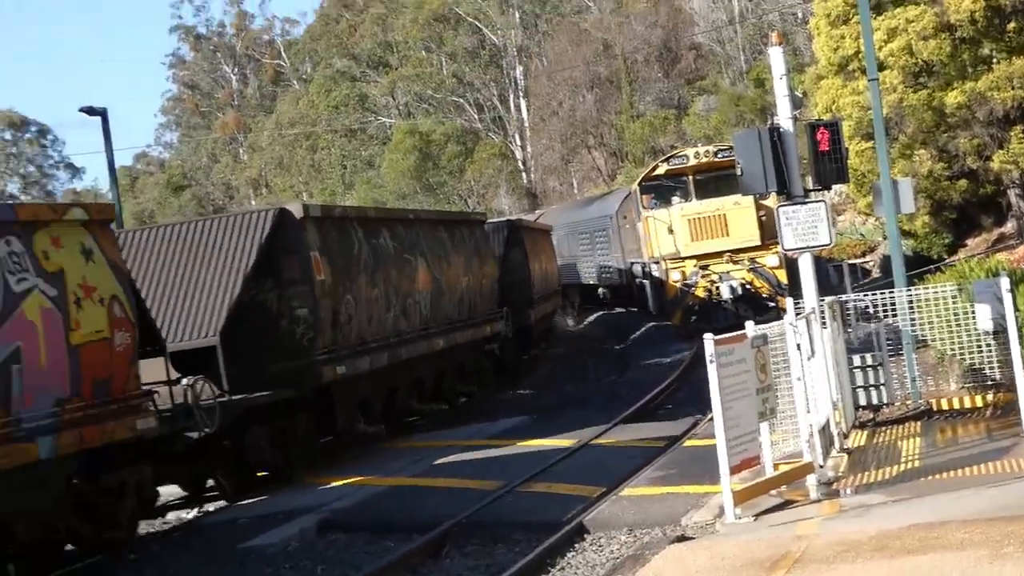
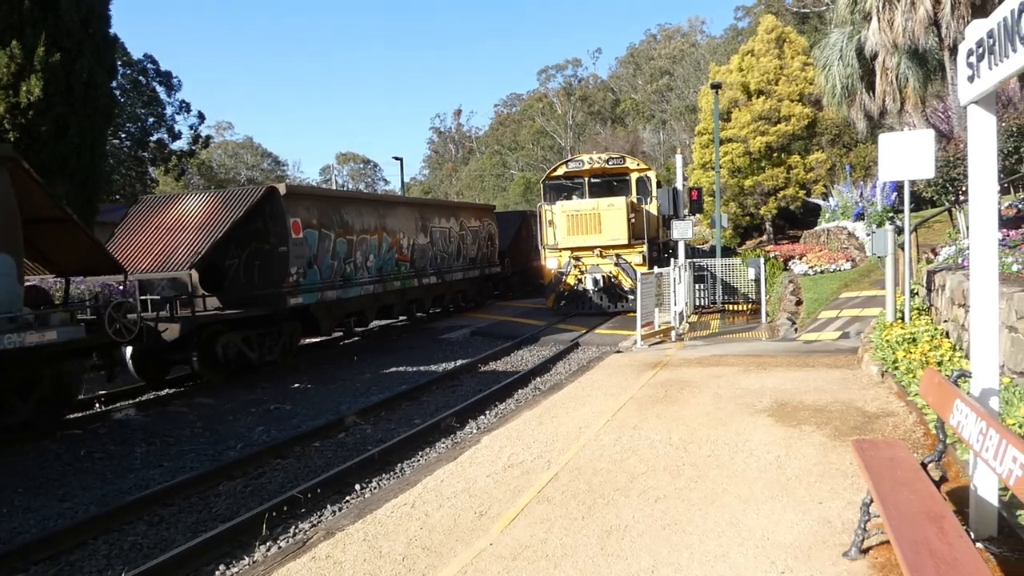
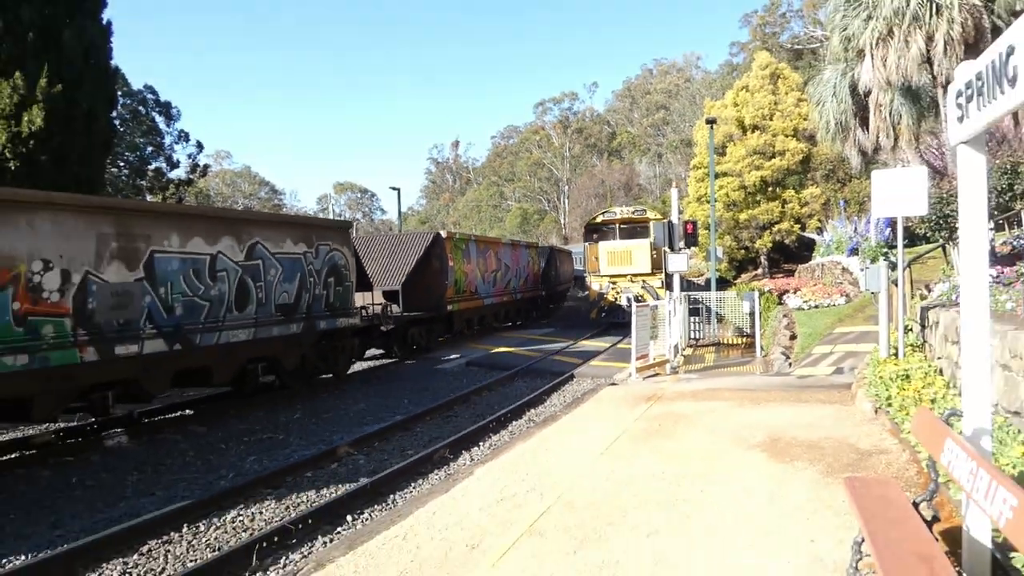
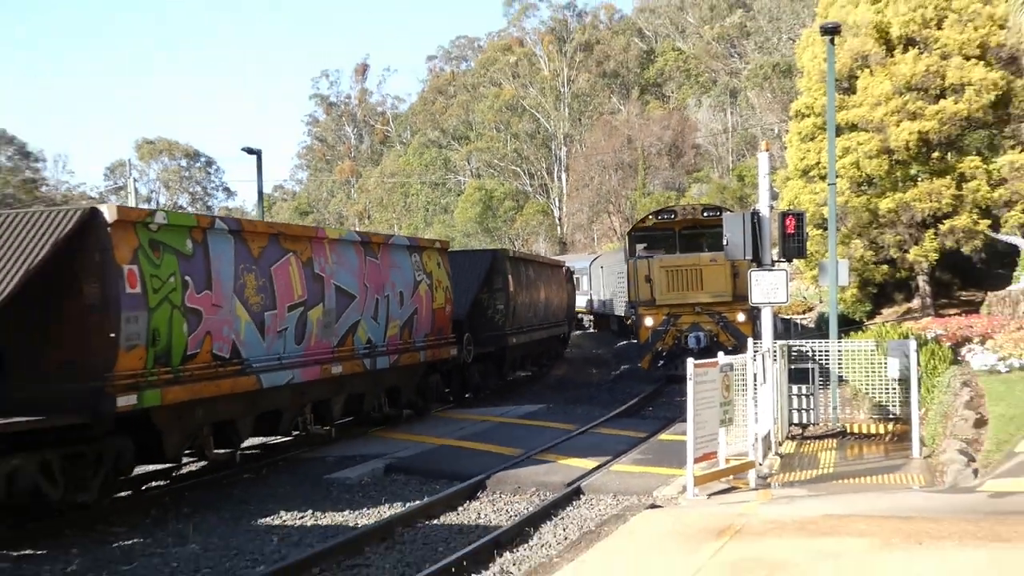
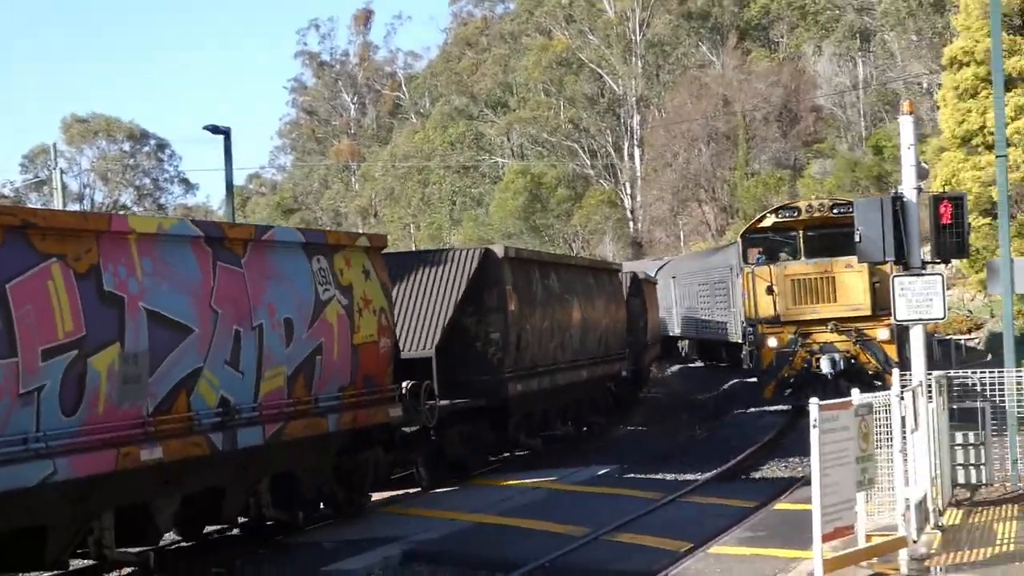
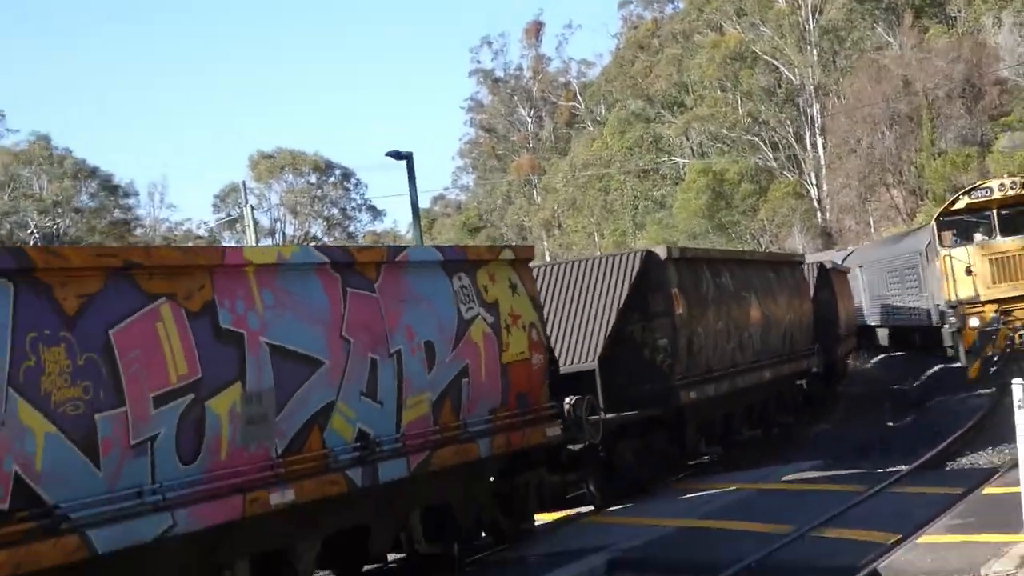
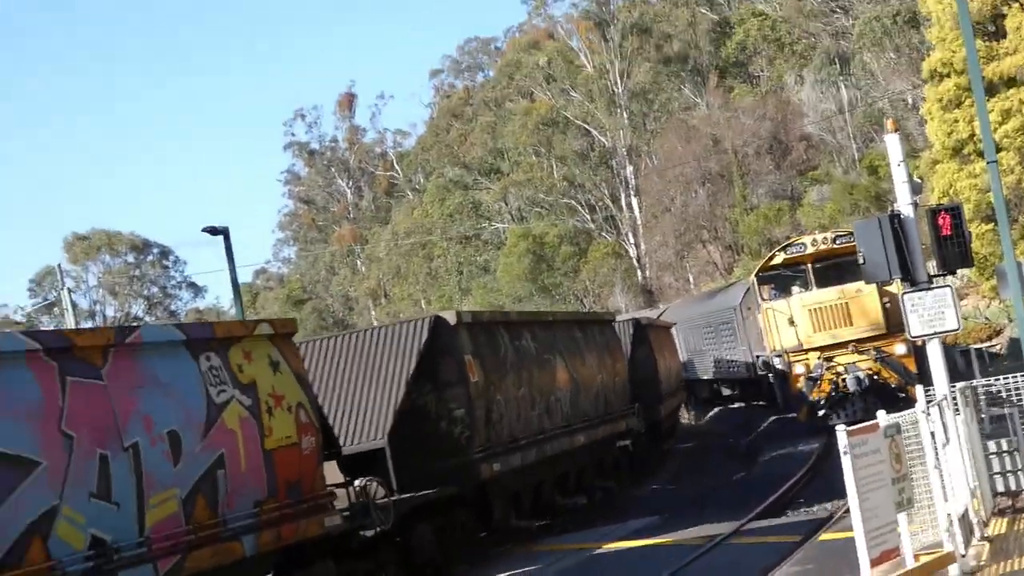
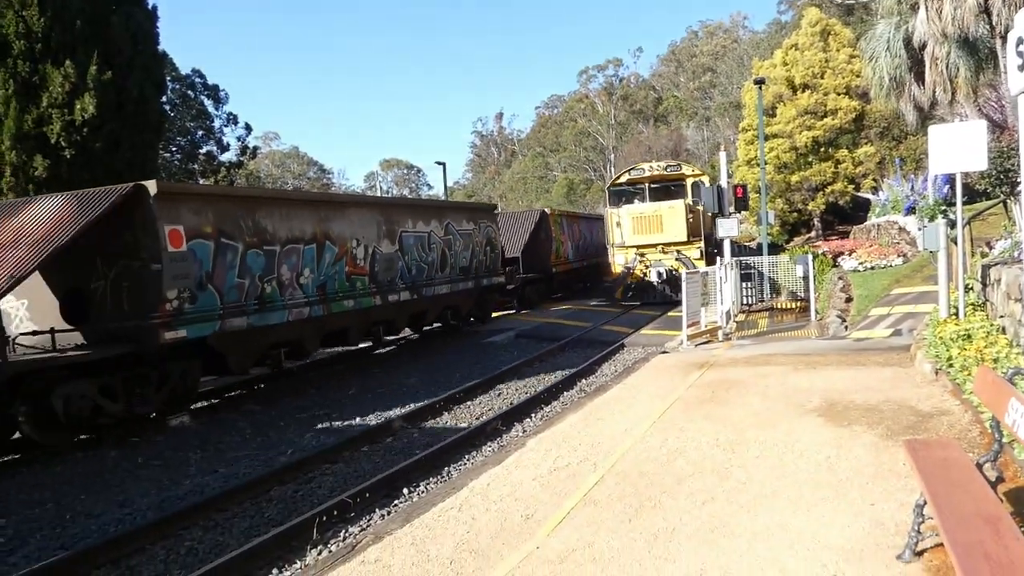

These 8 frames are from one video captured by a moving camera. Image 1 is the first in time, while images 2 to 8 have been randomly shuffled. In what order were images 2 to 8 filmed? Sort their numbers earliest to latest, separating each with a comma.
7, 6, 5, 4, 3, 8, 2
